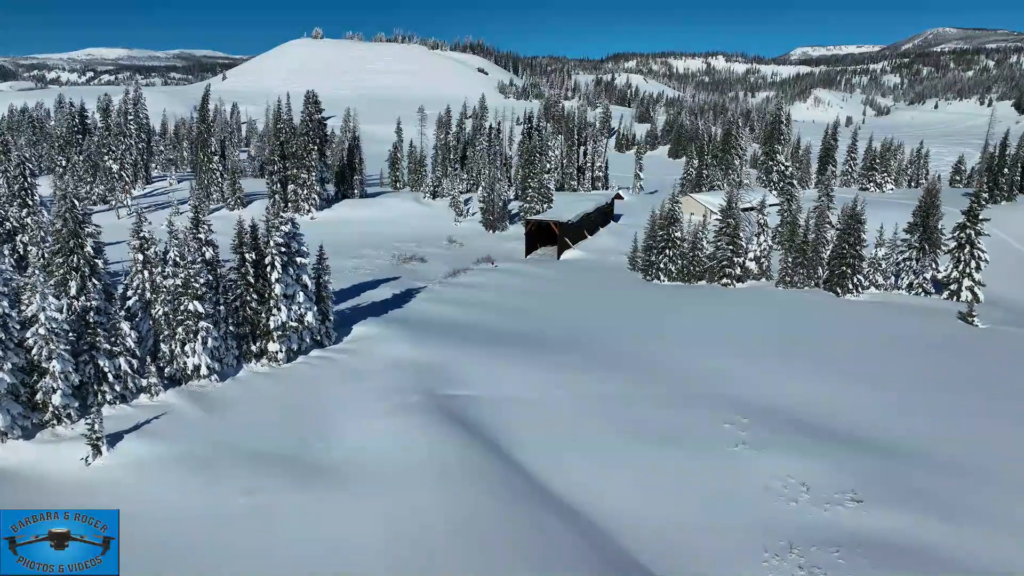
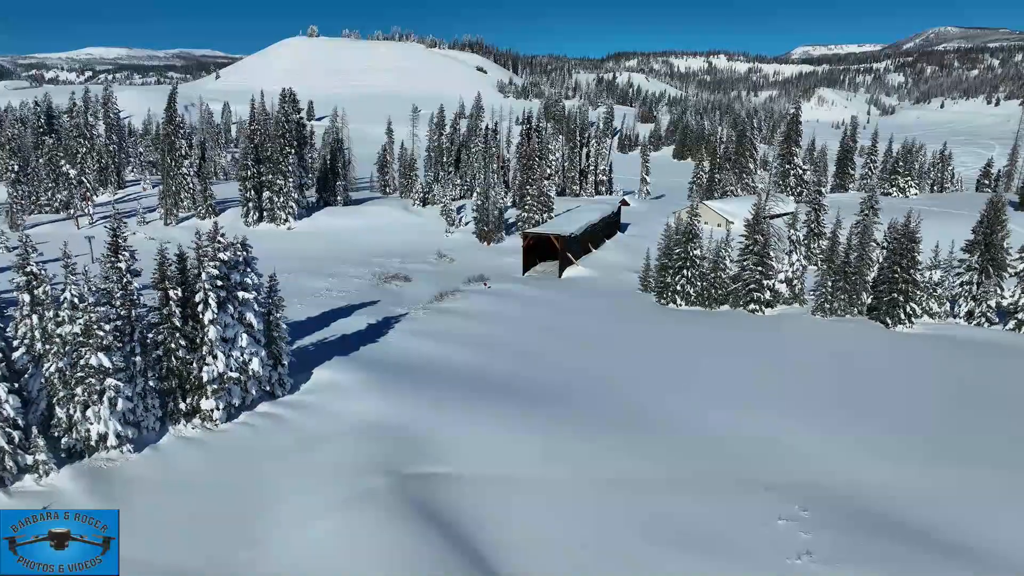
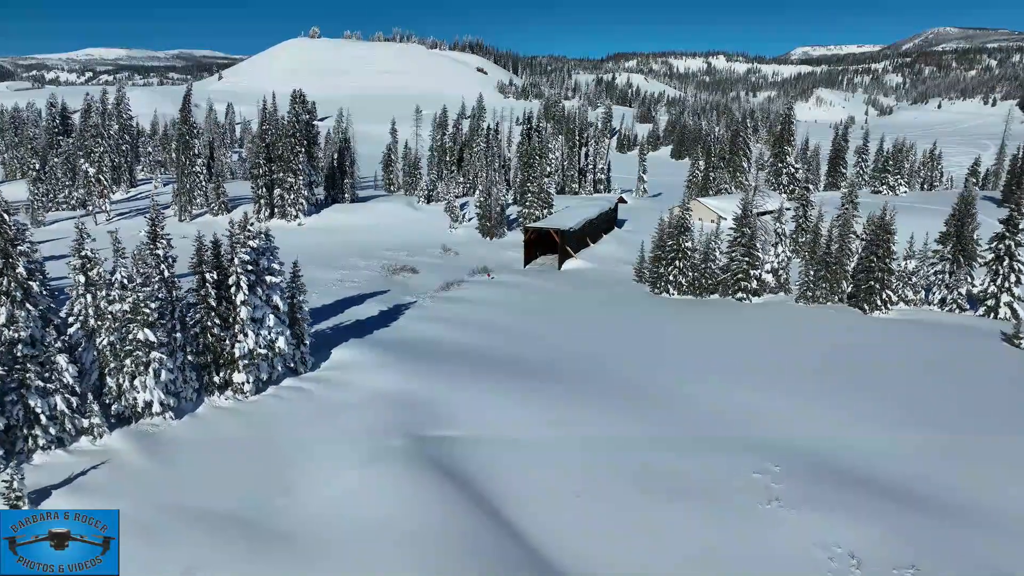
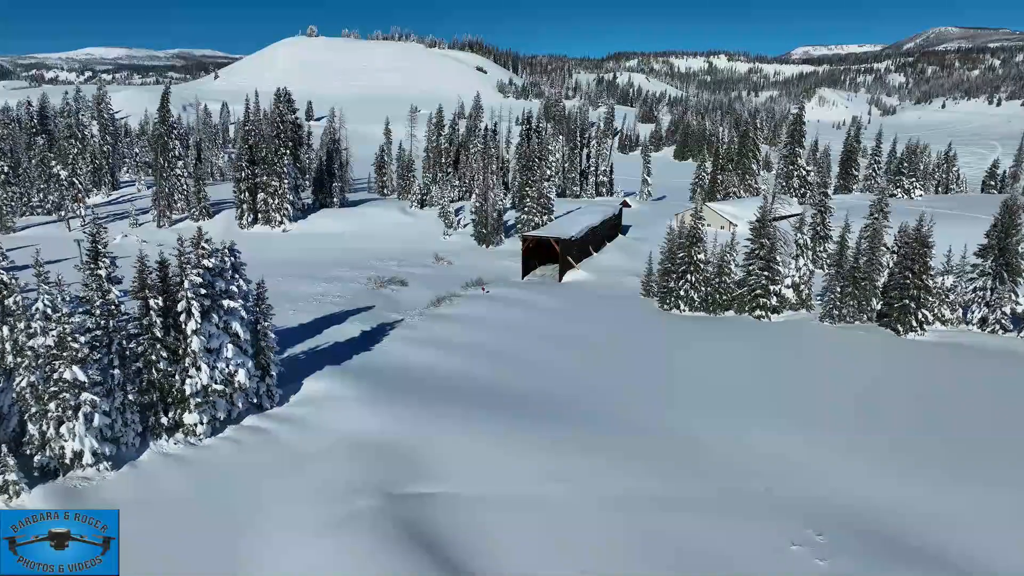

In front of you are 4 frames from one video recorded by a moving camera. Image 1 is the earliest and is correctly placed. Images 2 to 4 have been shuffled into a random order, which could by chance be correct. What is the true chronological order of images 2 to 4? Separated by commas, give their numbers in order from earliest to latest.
3, 2, 4
